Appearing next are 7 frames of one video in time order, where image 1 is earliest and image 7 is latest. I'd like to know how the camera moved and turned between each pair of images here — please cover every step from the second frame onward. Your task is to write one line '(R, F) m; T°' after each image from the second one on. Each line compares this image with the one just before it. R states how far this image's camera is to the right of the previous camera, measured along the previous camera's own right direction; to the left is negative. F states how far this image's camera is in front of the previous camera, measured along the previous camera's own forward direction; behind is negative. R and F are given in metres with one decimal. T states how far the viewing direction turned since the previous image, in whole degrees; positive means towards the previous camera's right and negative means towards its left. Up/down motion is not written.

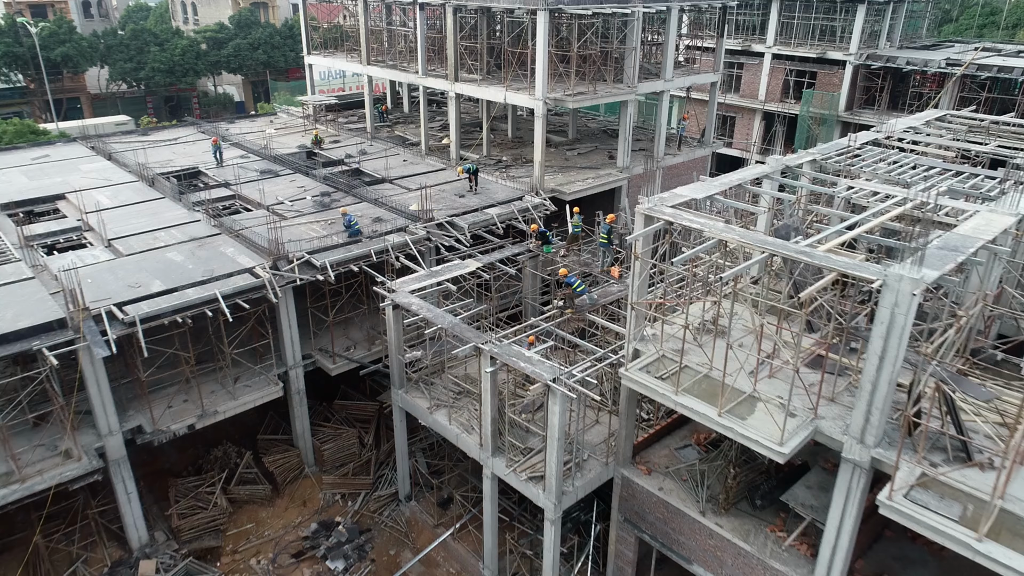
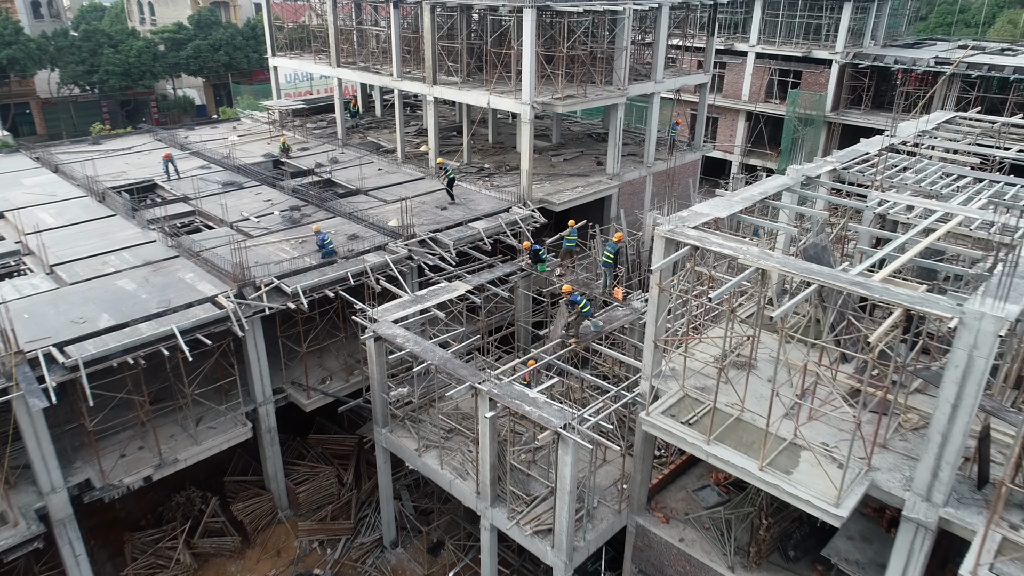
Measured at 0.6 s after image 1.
(-0.6, +1.8) m; +2°
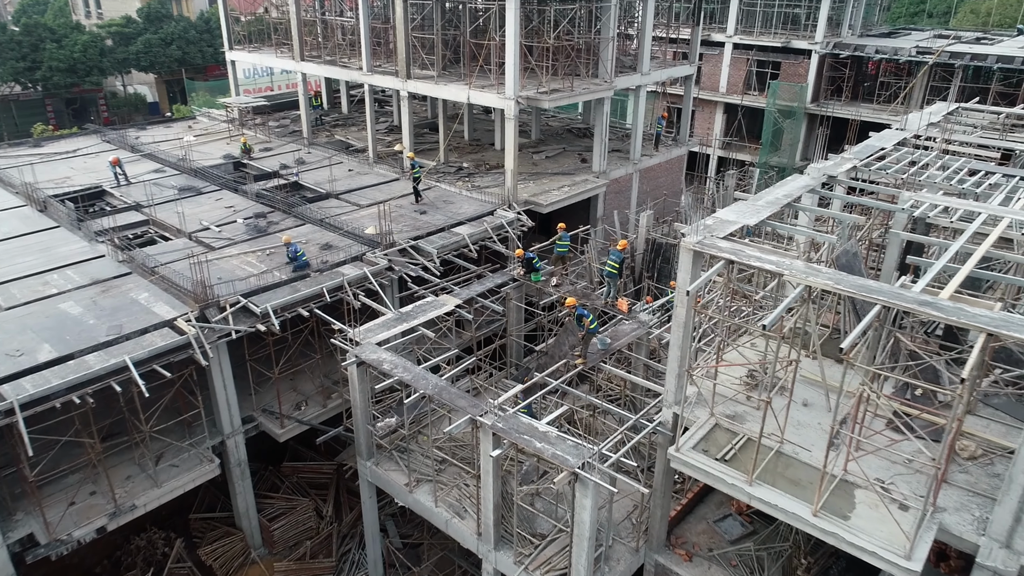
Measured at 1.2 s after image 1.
(-0.7, +1.6) m; +3°
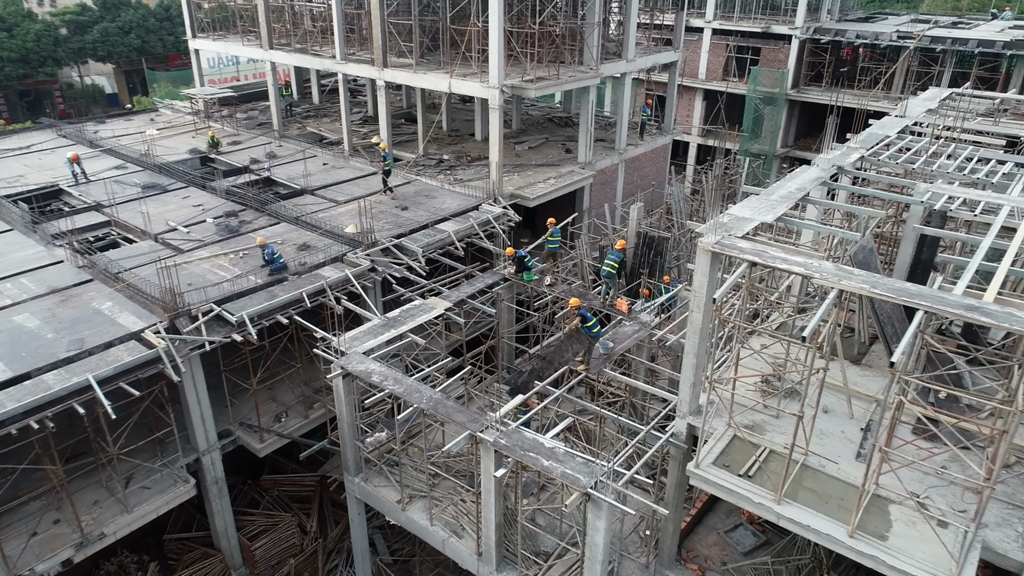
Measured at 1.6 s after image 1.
(-0.5, +0.9) m; +2°
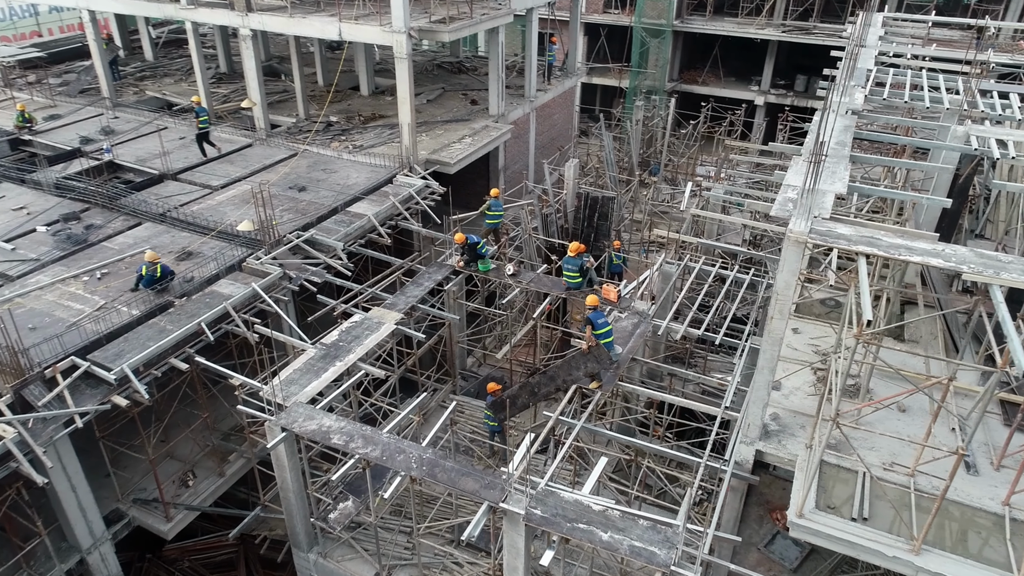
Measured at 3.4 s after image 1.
(-1.8, +3.2) m; +11°
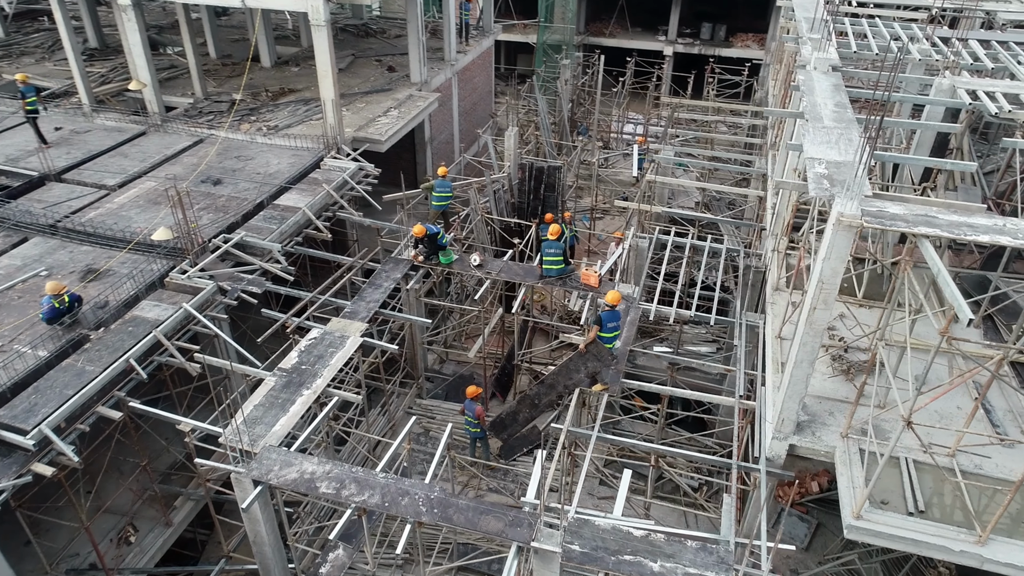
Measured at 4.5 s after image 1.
(-1.2, +1.3) m; +8°
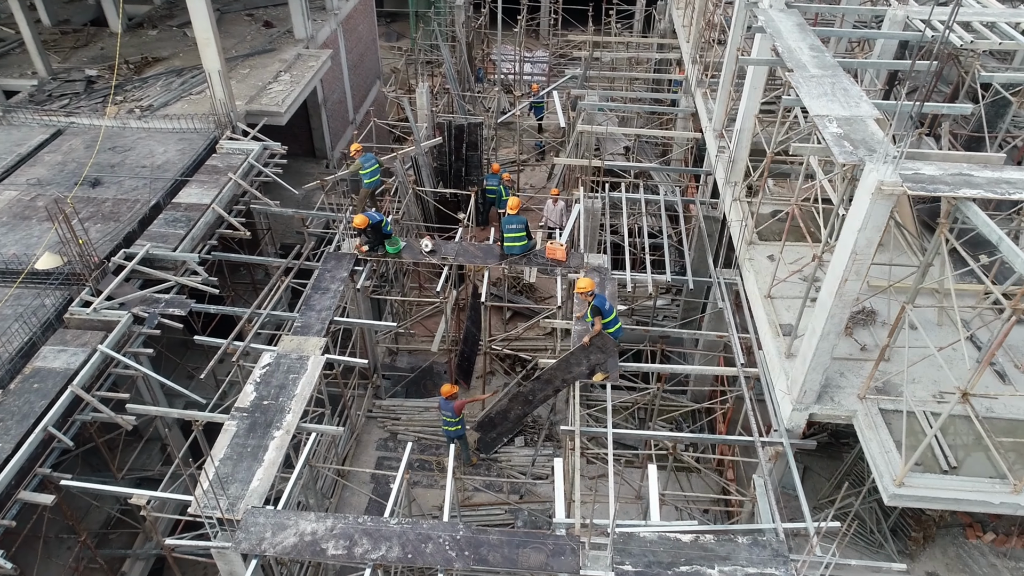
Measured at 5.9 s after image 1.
(-1.2, +1.1) m; +9°
